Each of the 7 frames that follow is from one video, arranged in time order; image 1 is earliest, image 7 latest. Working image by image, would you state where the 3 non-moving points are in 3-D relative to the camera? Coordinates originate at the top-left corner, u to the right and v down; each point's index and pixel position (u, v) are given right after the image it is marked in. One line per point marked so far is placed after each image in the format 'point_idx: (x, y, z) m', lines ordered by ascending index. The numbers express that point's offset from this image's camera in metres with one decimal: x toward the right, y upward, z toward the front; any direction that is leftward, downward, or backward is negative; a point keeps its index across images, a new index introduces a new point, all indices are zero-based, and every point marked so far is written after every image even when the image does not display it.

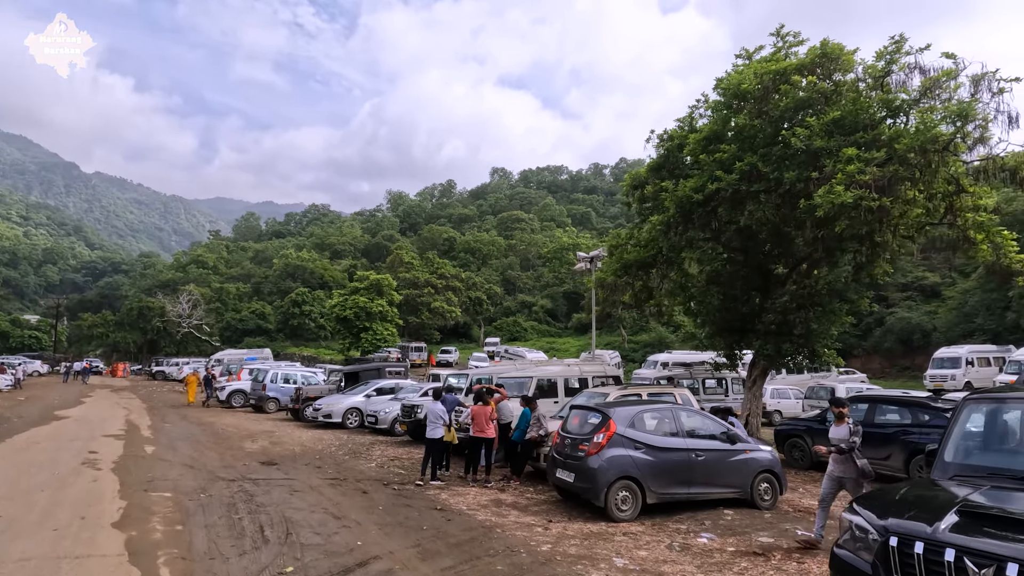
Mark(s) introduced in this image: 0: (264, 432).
0: (-6.9, -4.1, +15.4) m
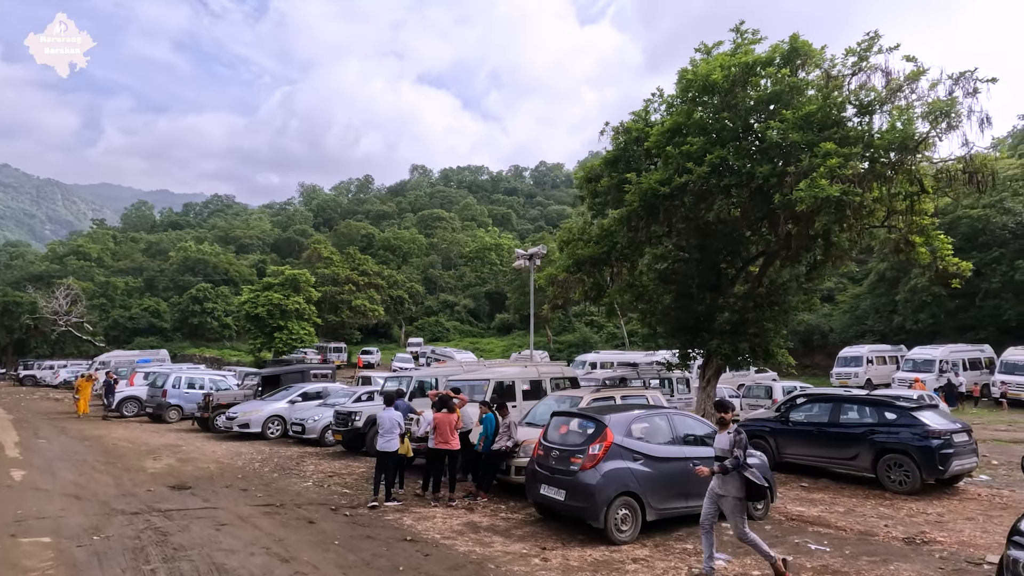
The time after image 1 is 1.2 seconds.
0: (-8.2, -3.8, +13.1) m
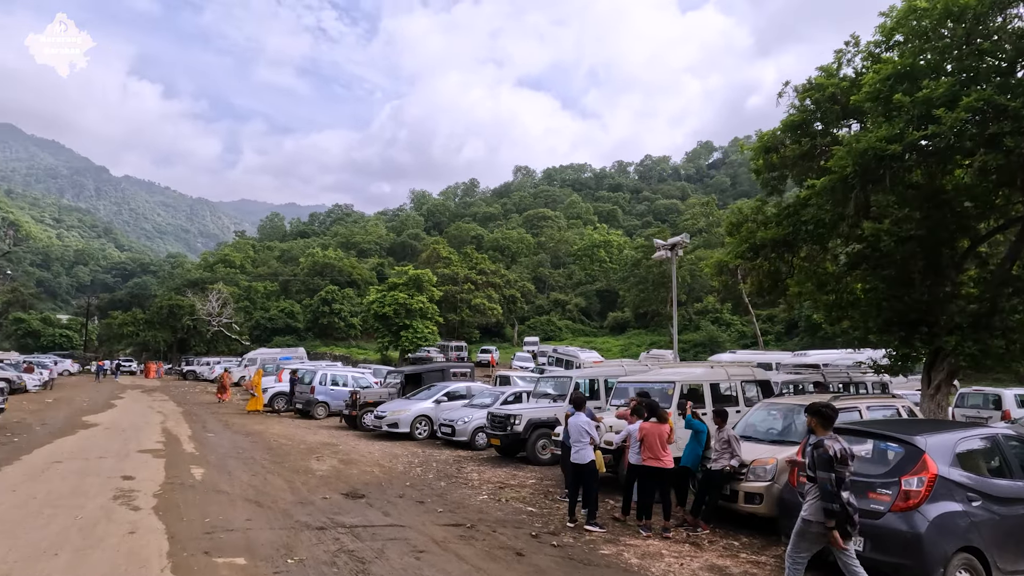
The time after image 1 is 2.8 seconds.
0: (-4.4, -3.7, +12.9) m
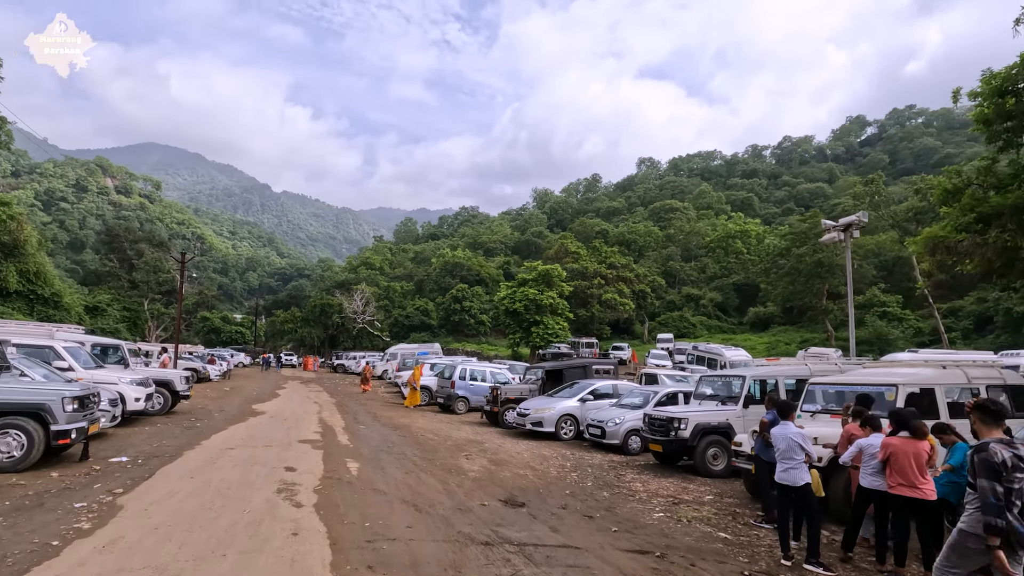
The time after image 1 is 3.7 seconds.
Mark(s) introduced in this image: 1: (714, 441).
0: (-0.9, -3.5, +12.4) m
1: (+3.8, -2.8, +10.2) m
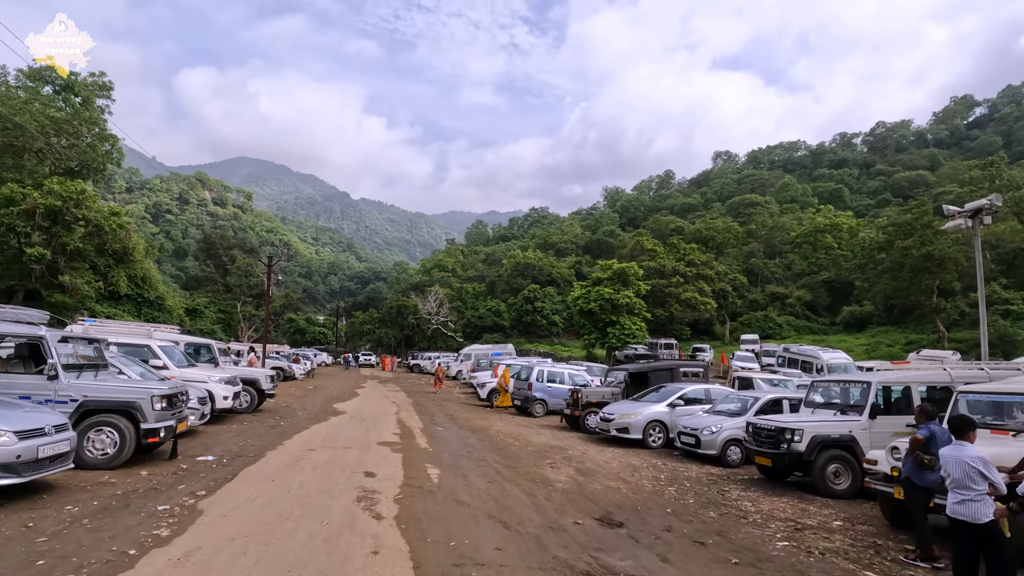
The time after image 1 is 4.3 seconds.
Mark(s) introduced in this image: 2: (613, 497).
0: (+0.9, -3.4, +11.7) m
1: (+5.2, -2.7, +8.9) m
2: (+1.4, -2.9, +7.7) m
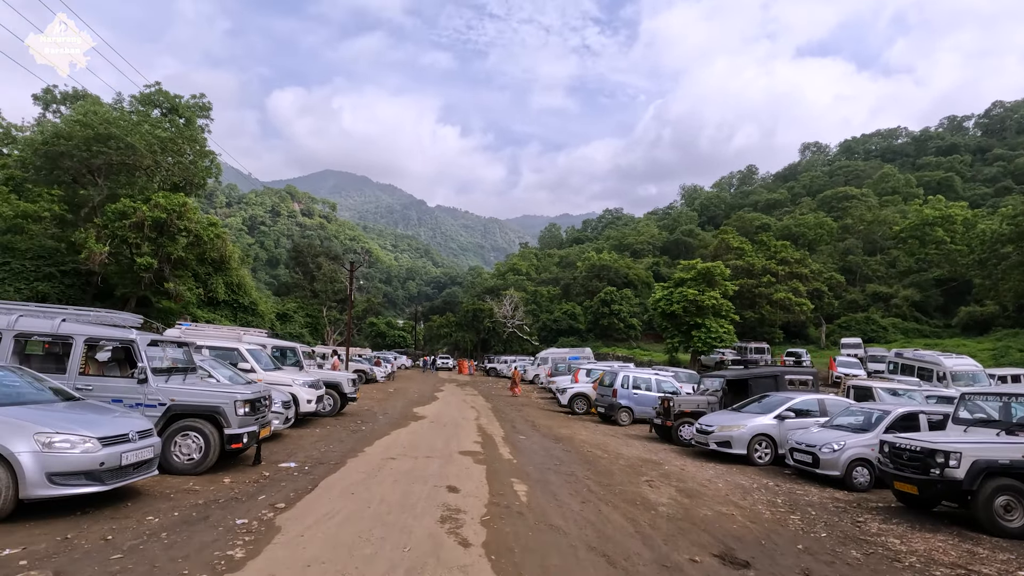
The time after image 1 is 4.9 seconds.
0: (+2.6, -3.4, +10.7) m
1: (+6.6, -2.6, +7.3) m
2: (+2.6, -2.9, +6.6) m
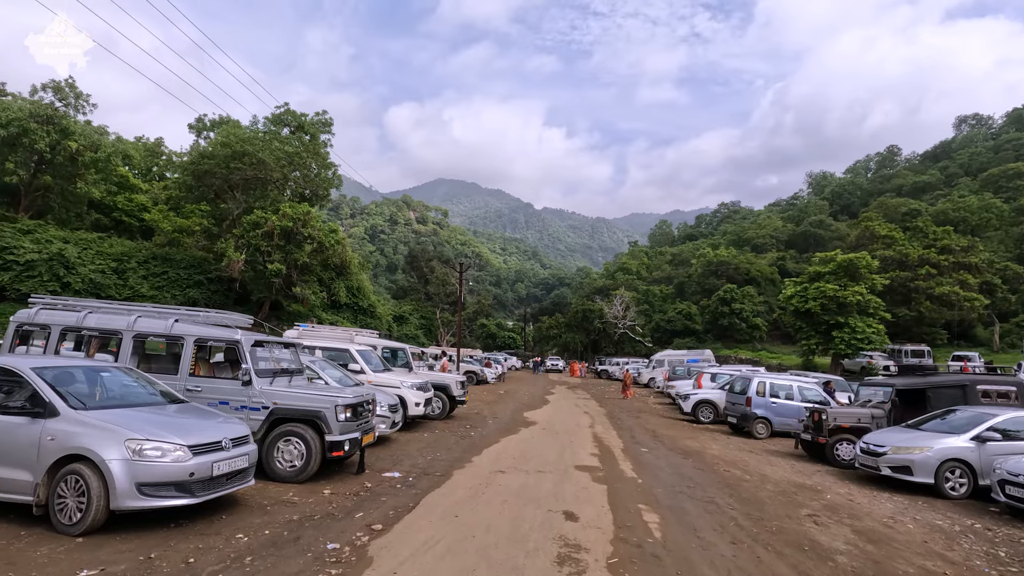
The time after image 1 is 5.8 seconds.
0: (+4.7, -3.3, +8.8) m
1: (+7.9, -2.4, +4.8) m
2: (+3.9, -2.7, +4.9) m
